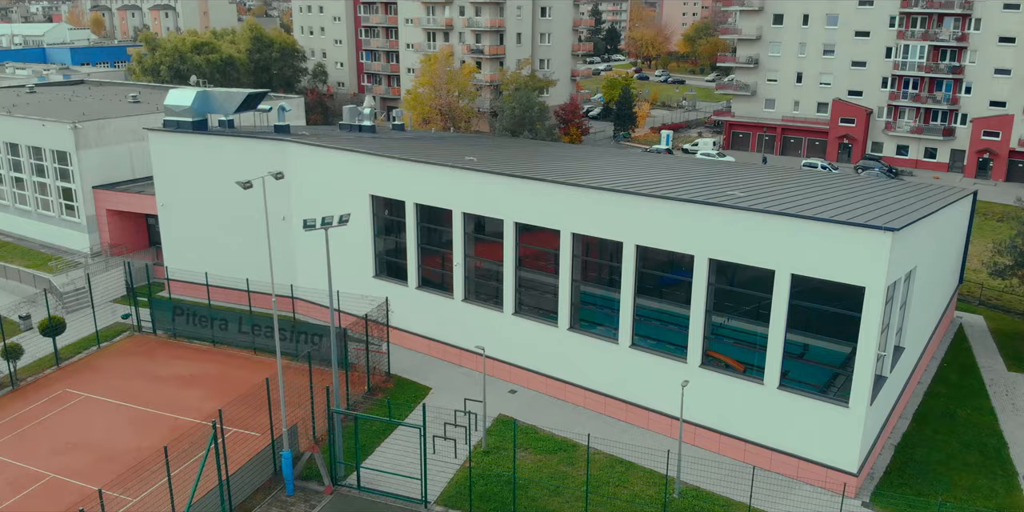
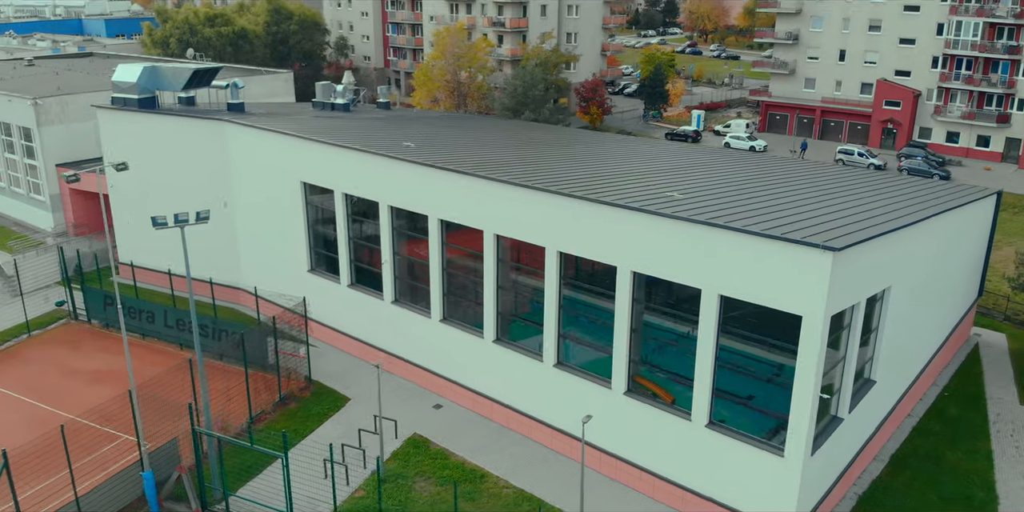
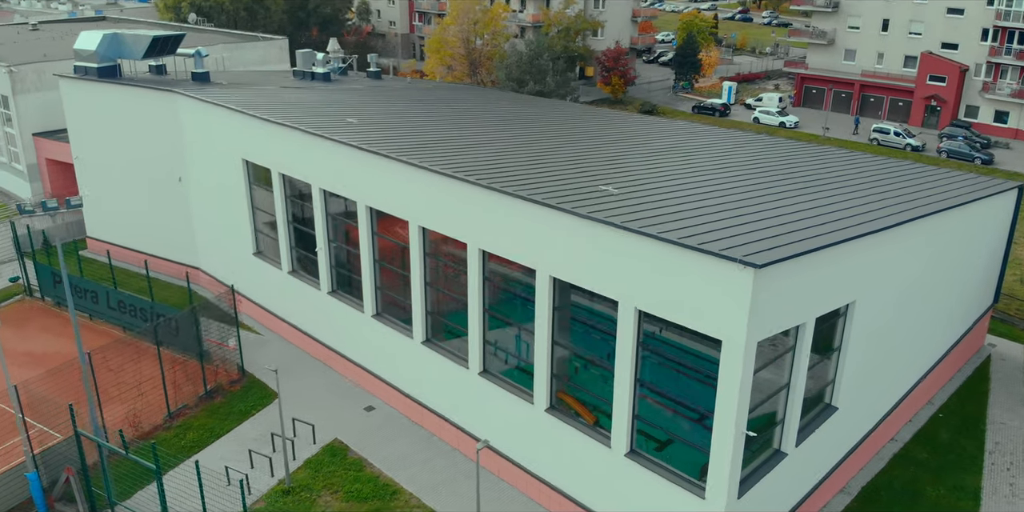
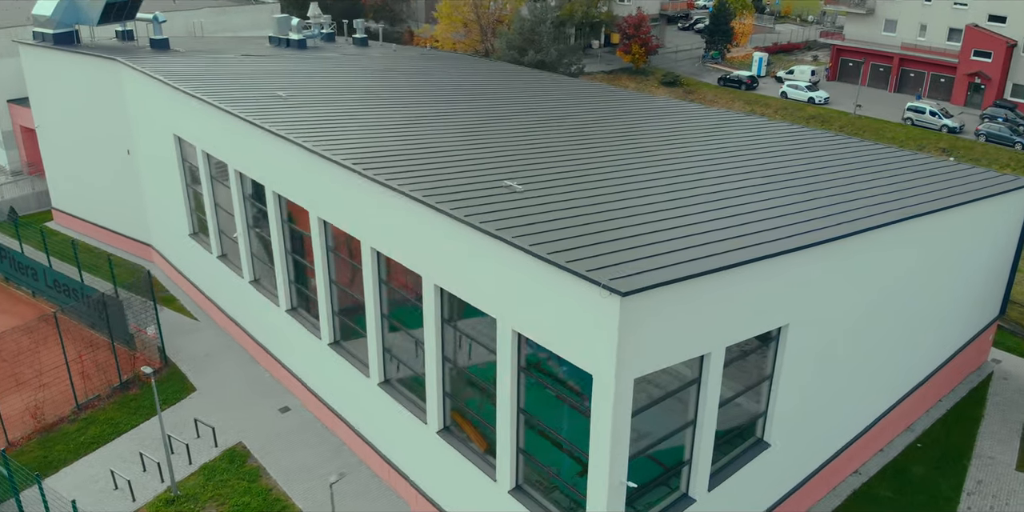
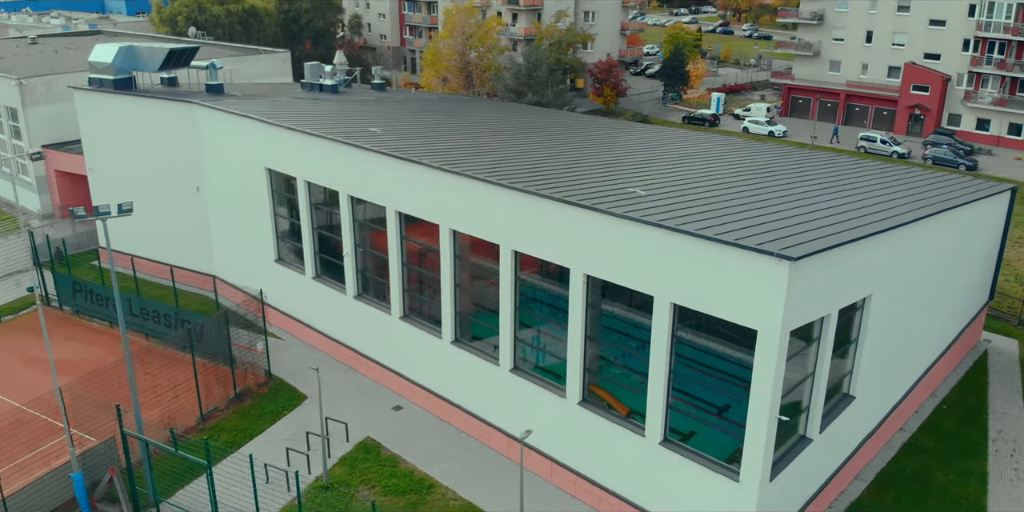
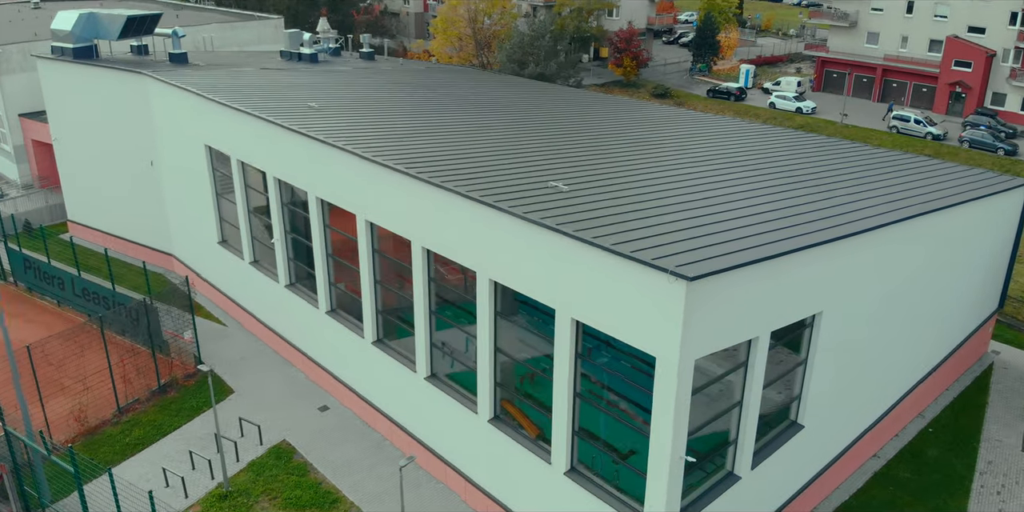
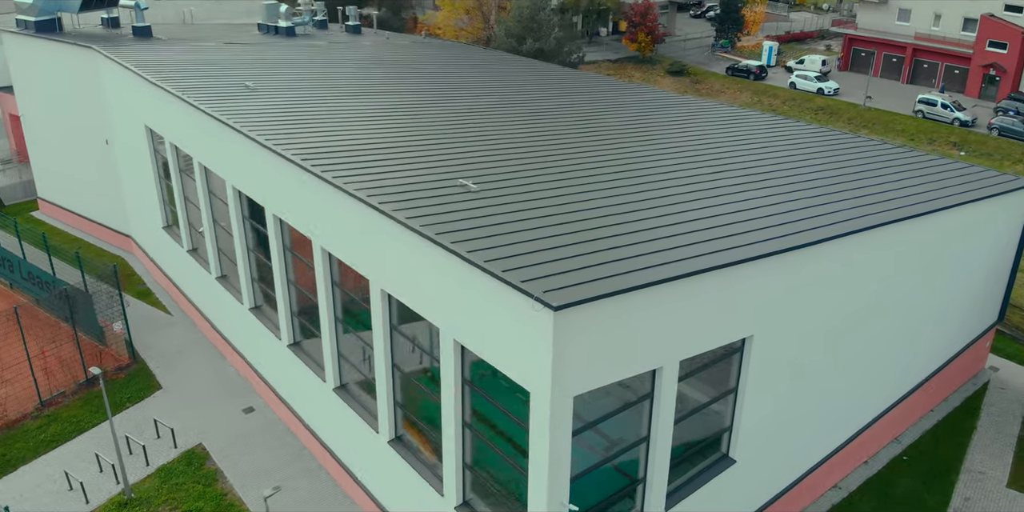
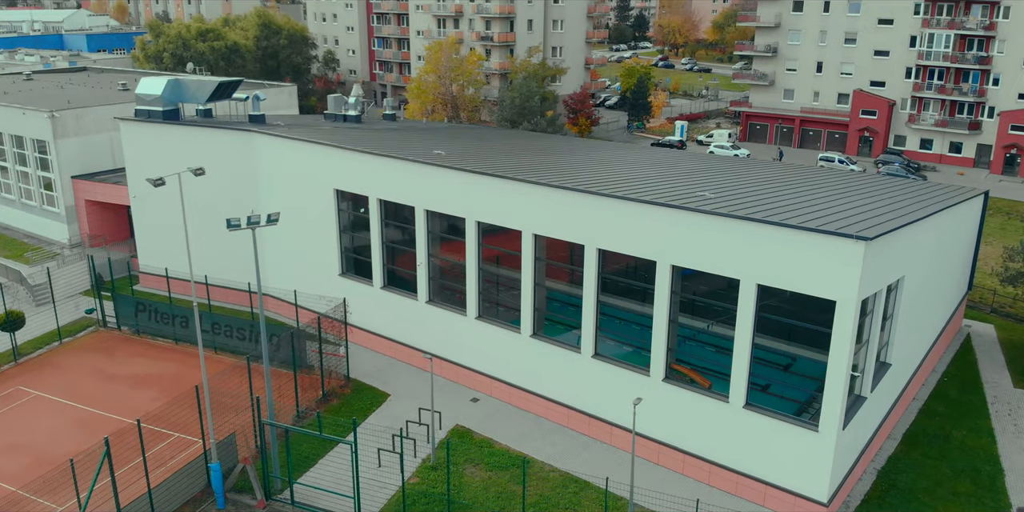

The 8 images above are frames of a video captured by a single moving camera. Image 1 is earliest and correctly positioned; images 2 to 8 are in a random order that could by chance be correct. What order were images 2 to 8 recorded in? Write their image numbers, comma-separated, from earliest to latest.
8, 2, 5, 3, 6, 4, 7
